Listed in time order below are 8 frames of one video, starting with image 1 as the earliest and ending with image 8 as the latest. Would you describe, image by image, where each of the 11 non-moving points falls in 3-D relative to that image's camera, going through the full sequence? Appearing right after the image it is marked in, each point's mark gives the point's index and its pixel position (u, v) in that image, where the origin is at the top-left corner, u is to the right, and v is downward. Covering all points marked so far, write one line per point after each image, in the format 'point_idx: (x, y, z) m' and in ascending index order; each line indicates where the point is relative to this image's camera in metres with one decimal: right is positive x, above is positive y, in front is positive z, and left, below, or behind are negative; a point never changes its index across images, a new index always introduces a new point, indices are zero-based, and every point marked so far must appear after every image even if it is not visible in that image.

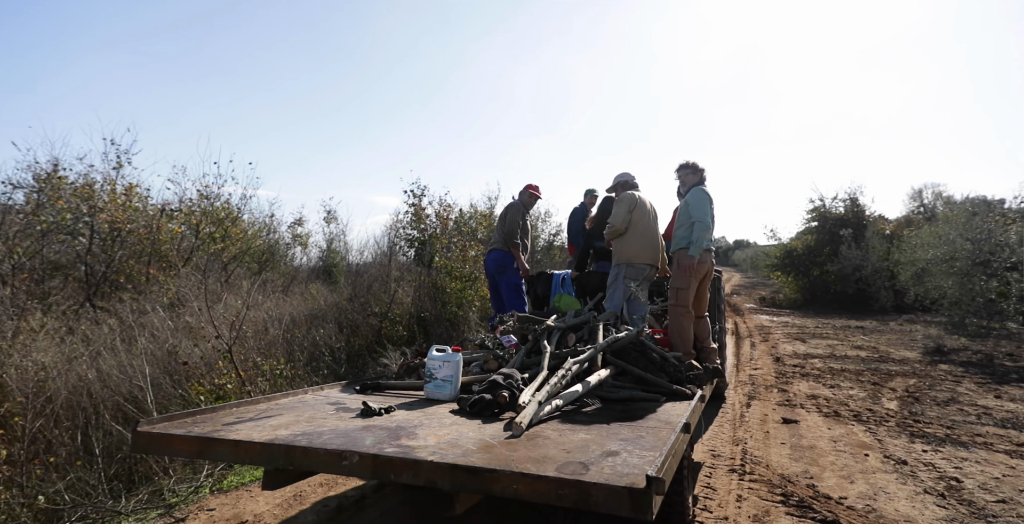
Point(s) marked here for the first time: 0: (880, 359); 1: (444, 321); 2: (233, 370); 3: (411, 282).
0: (+6.3, -1.7, +10.1) m
1: (-1.1, -0.9, +9.4) m
2: (-2.6, -1.0, +5.6) m
3: (-1.6, -0.3, +9.5) m
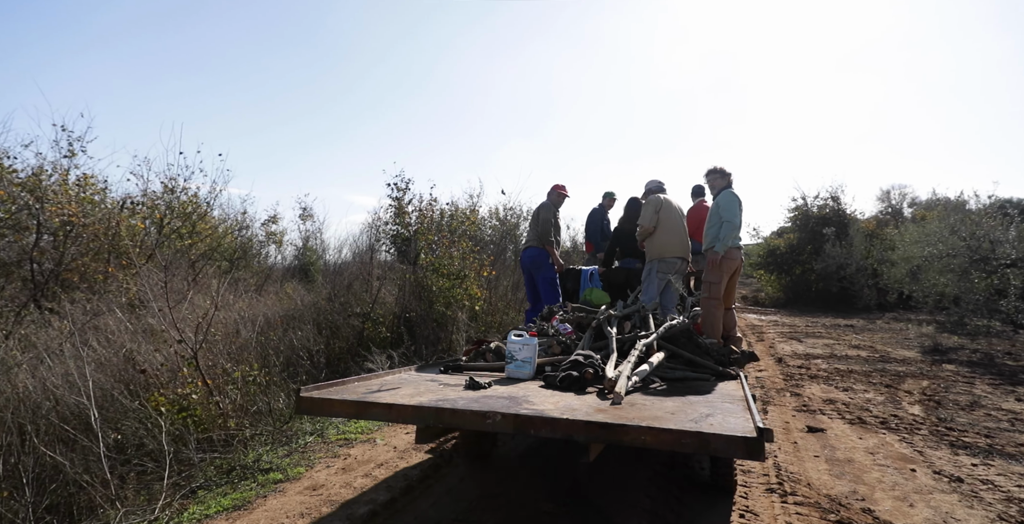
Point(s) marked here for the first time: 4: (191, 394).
0: (+6.1, -1.6, +9.8) m
1: (-1.2, -0.9, +8.9) m
2: (-2.6, -1.0, +5.0) m
3: (-1.8, -0.3, +9.0) m
4: (-2.5, -1.0, +4.7) m
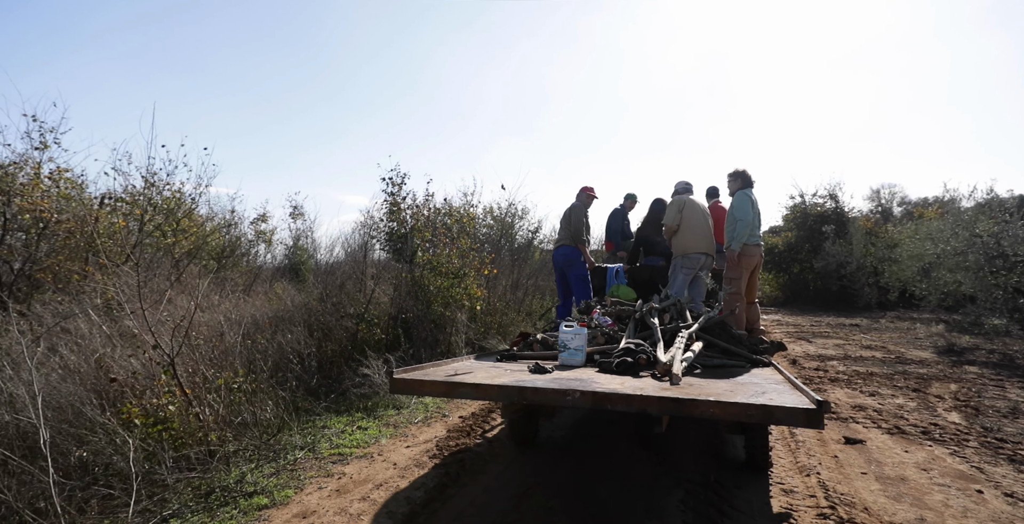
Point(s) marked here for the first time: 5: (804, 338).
0: (+6.2, -1.6, +9.4) m
1: (-1.2, -0.9, +8.4) m
2: (-2.5, -1.0, +4.5) m
3: (-1.7, -0.3, +8.5) m
4: (-2.5, -1.0, +4.2) m
5: (+6.1, -1.6, +12.5) m
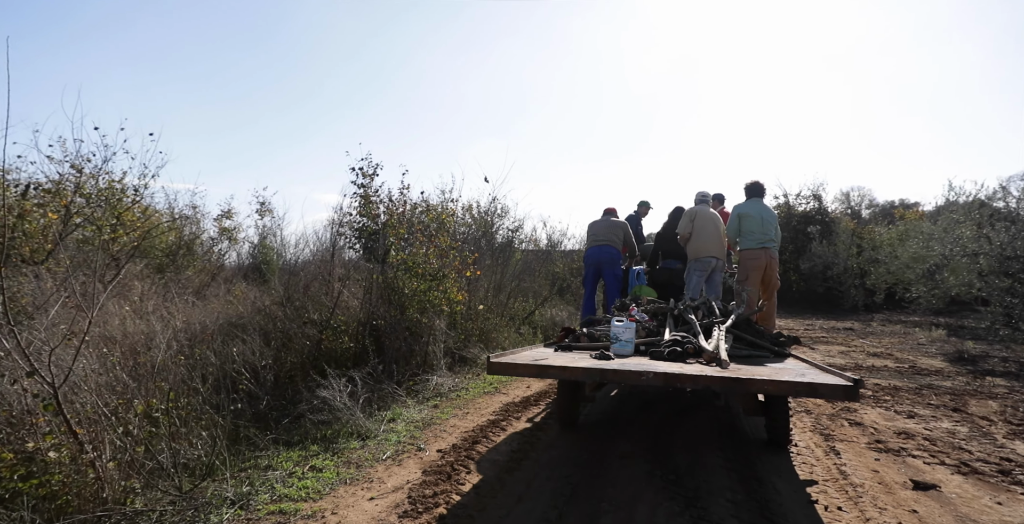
0: (+5.9, -1.6, +8.7) m
1: (-1.4, -0.9, +7.4) m
2: (-2.6, -1.0, +3.5) m
3: (-1.9, -0.3, +7.5) m
4: (-2.5, -1.0, +3.2) m
5: (+5.8, -1.6, +11.8) m
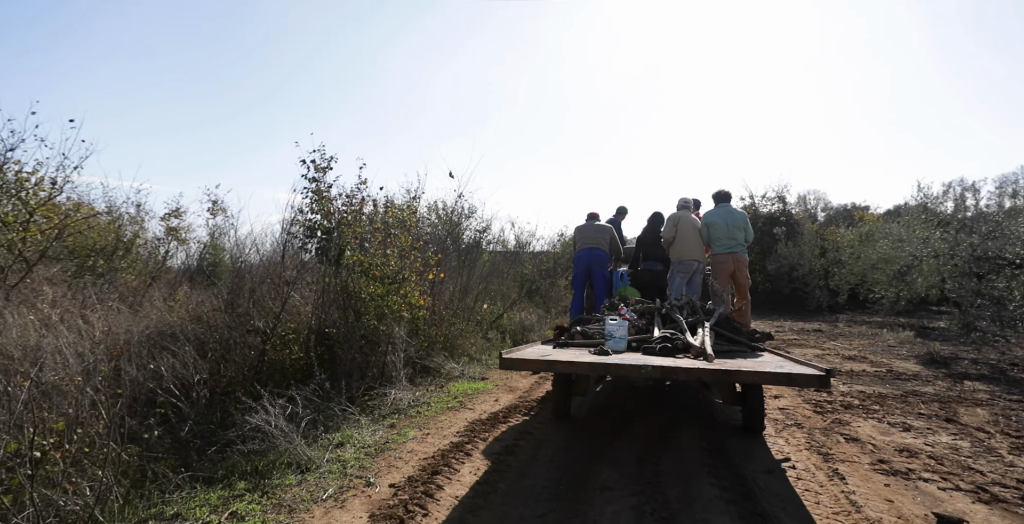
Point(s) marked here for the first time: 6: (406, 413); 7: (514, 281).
0: (+5.5, -1.6, +8.4) m
1: (-1.8, -0.9, +6.8) m
2: (-2.7, -1.0, +2.8) m
3: (-2.3, -0.3, +6.8) m
4: (-2.7, -1.0, +2.5) m
5: (+5.1, -1.7, +11.5) m
6: (-1.0, -1.4, +5.6) m
7: (+0.1, -0.6, +17.6) m
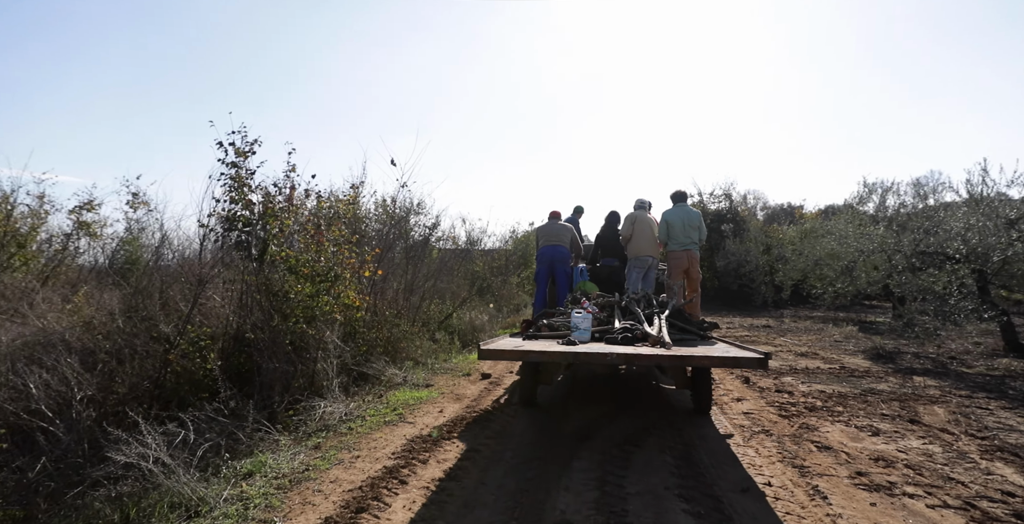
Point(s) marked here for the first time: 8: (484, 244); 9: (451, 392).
0: (+4.7, -1.5, +8.3) m
1: (-2.3, -0.9, +6.0) m
2: (-3.0, -1.0, +2.0) m
3: (-2.9, -0.2, +6.0) m
4: (-2.8, -1.0, +1.7) m
5: (+4.2, -1.6, +11.3) m
6: (-1.5, -1.4, +5.0) m
7: (-1.4, -0.5, +17.0) m
8: (-0.9, +0.6, +19.6) m
9: (-0.7, -1.5, +7.0) m
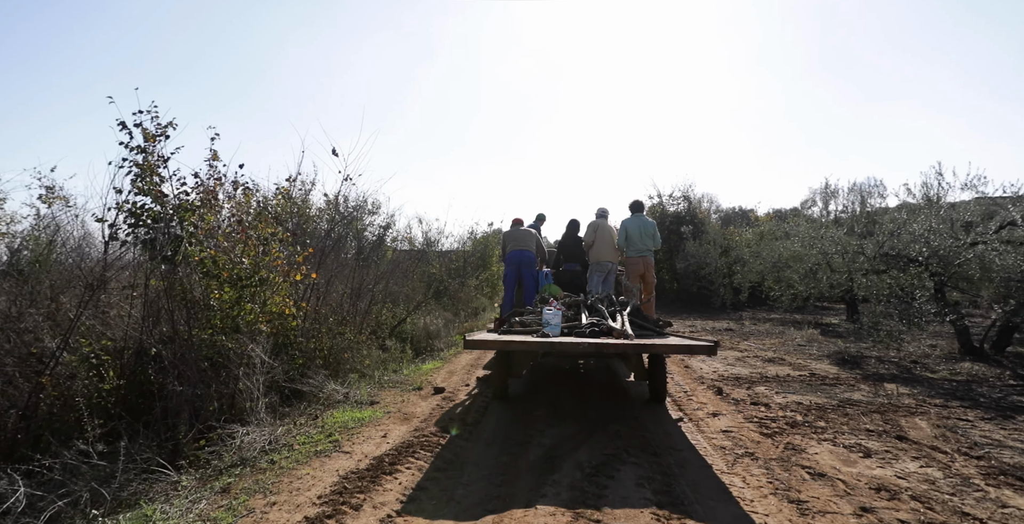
0: (+4.1, -1.6, +8.0) m
1: (-2.7, -0.9, +5.2) m
2: (-3.1, -1.0, +1.1) m
3: (-3.3, -0.3, +5.2) m
4: (-3.0, -1.0, +0.9) m
5: (+3.4, -1.6, +10.9) m
6: (-1.8, -1.4, +4.2) m
7: (-2.5, -0.5, +16.2) m
8: (-2.3, +0.5, +18.9) m
9: (-1.2, -1.6, +6.2) m
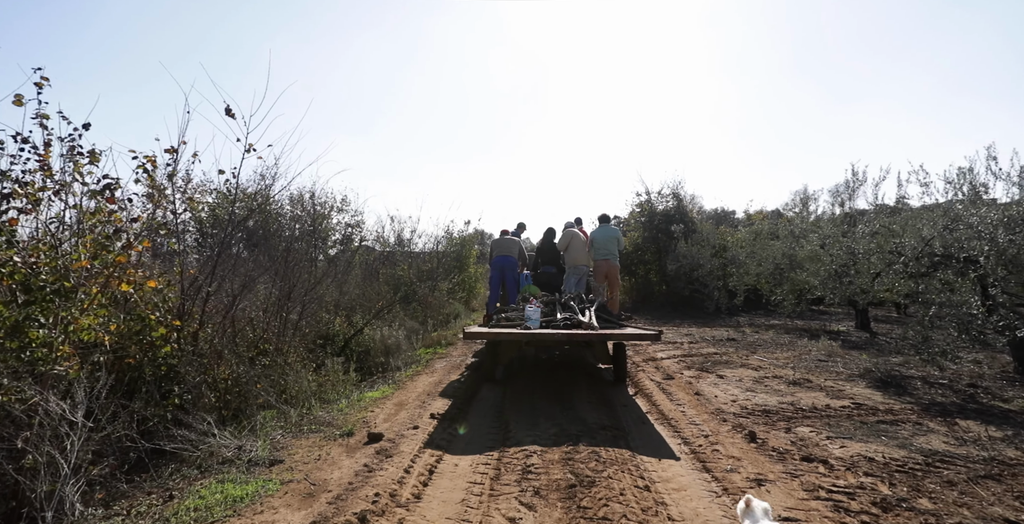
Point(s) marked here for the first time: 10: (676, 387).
0: (+3.8, -1.6, +6.2) m
1: (-3.0, -0.9, +3.3) m
2: (-3.3, -1.0, -0.9) m
3: (-3.6, -0.3, +3.2) m
4: (-3.1, -1.0, -1.1) m
5: (+2.9, -1.6, +9.2) m
6: (-2.1, -1.4, +2.3) m
7: (-3.1, -0.6, +14.2) m
8: (-3.0, +0.5, +16.9) m
9: (-1.5, -1.6, +4.3) m
10: (+2.2, -1.6, +8.0) m
